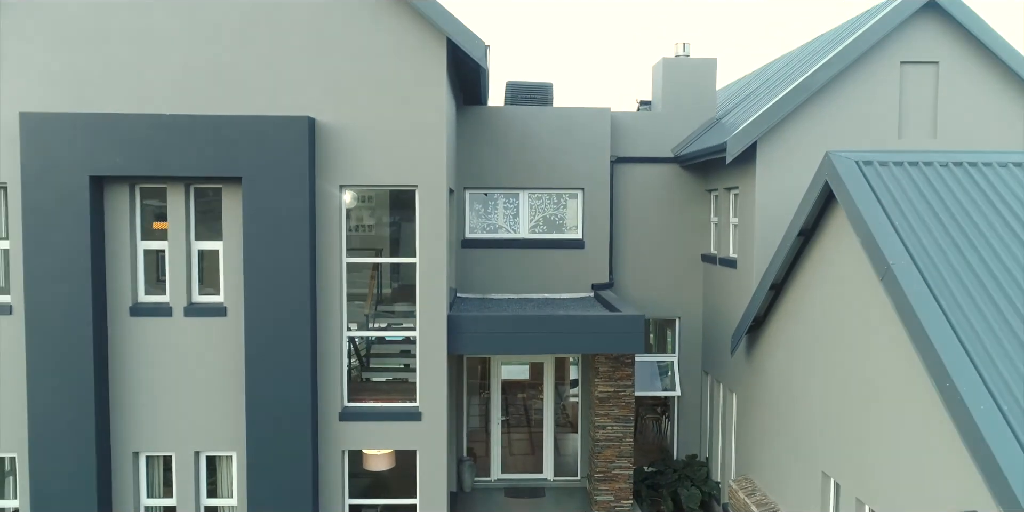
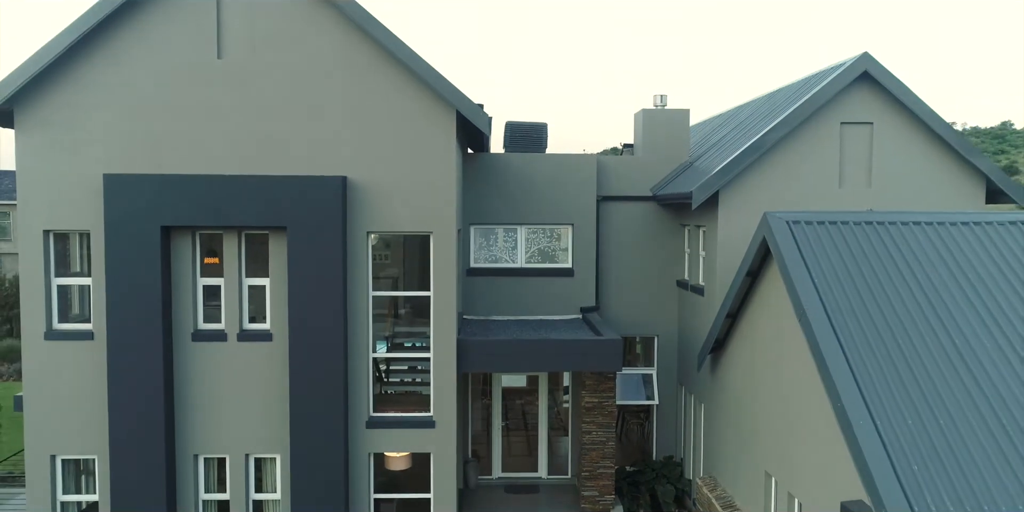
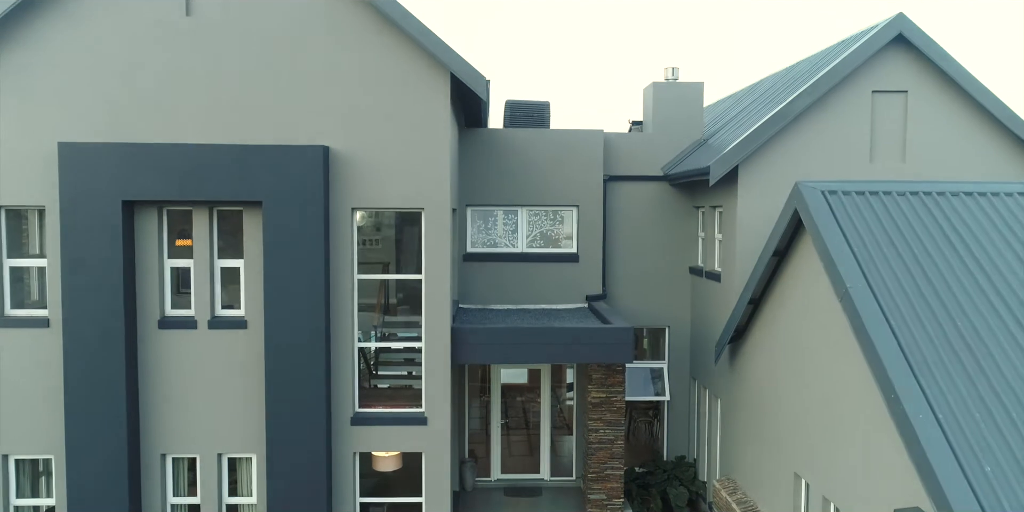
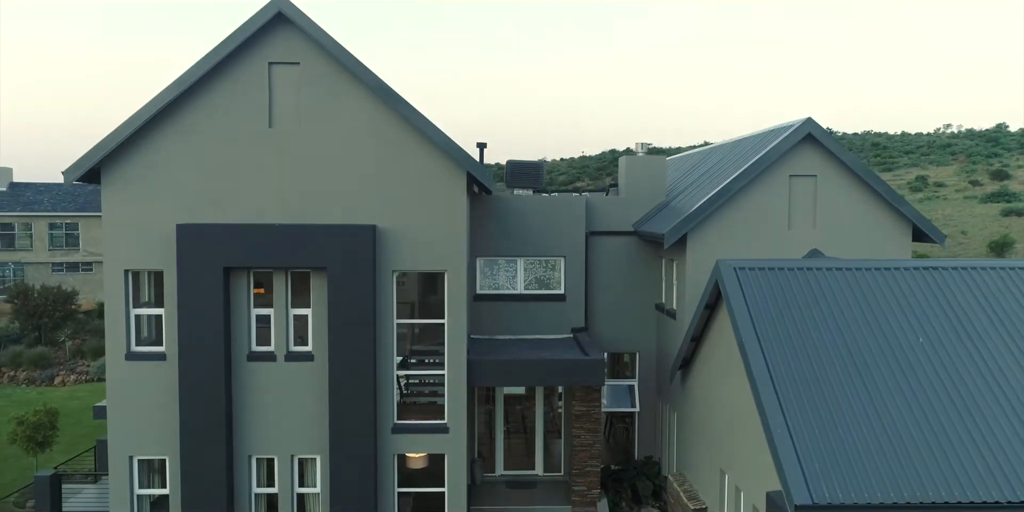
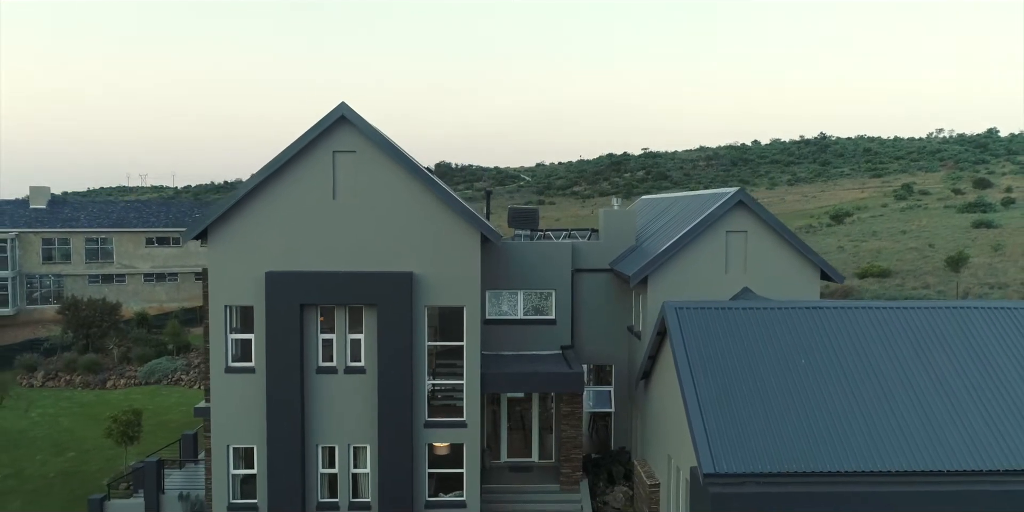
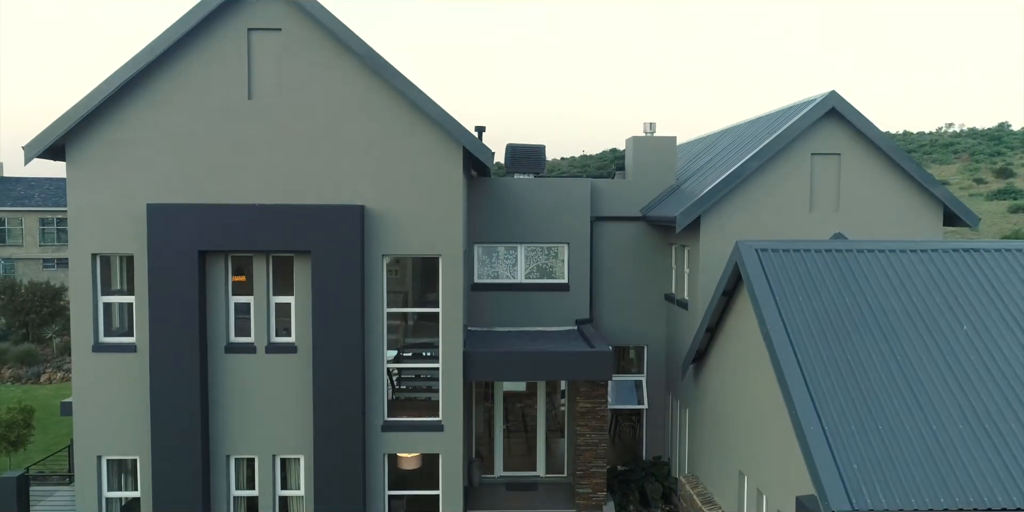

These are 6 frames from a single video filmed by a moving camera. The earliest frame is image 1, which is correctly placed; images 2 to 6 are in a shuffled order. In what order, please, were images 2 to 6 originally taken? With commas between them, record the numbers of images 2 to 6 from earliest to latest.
3, 2, 6, 4, 5
